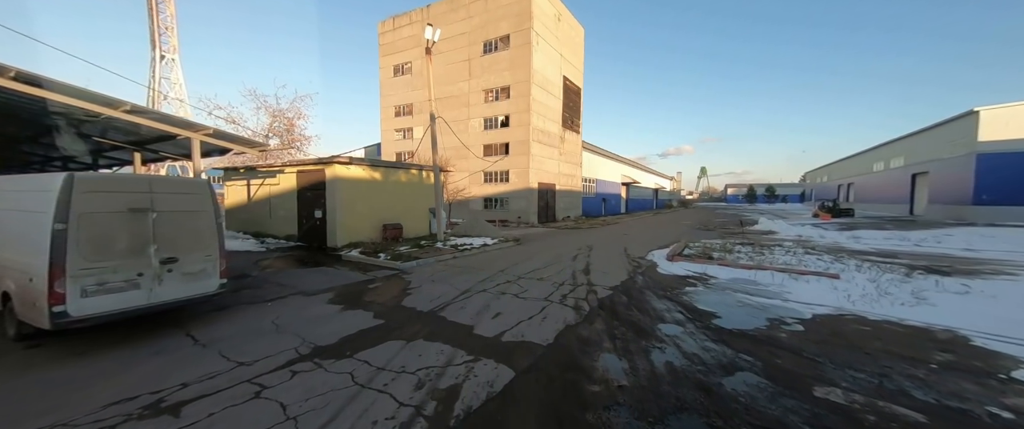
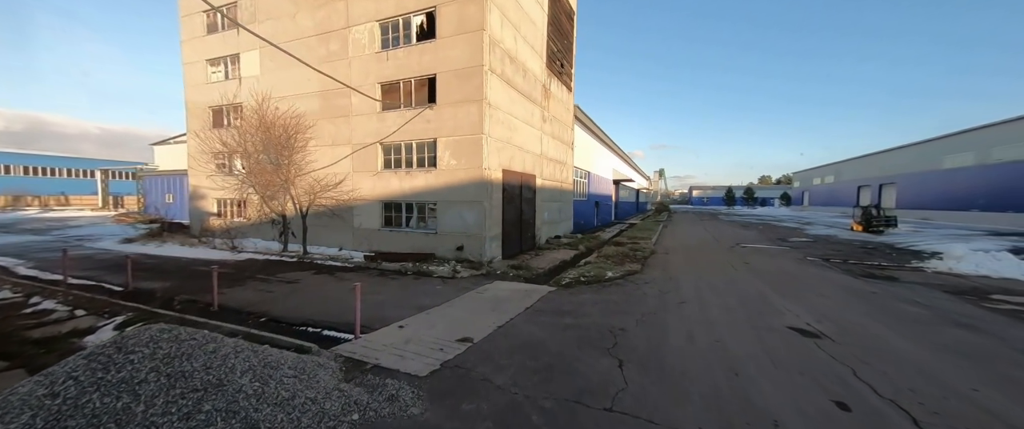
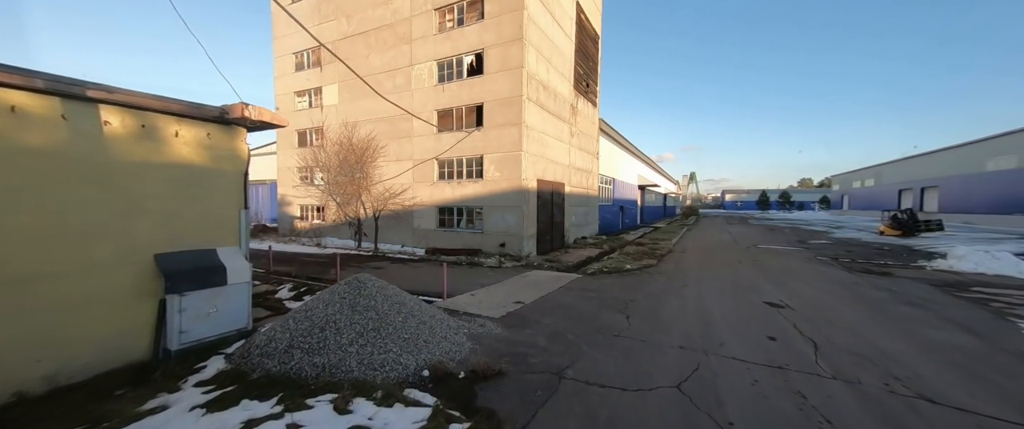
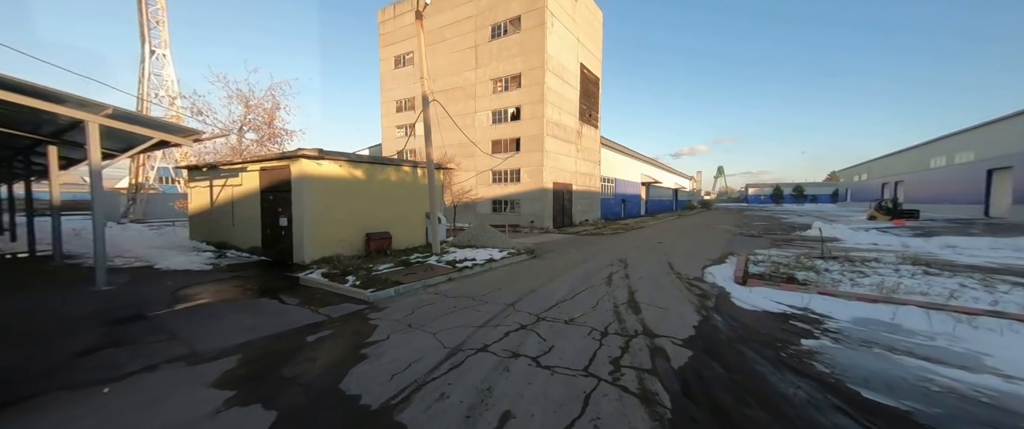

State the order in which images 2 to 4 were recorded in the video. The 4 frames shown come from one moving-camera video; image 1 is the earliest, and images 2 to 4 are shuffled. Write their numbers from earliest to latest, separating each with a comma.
4, 3, 2
